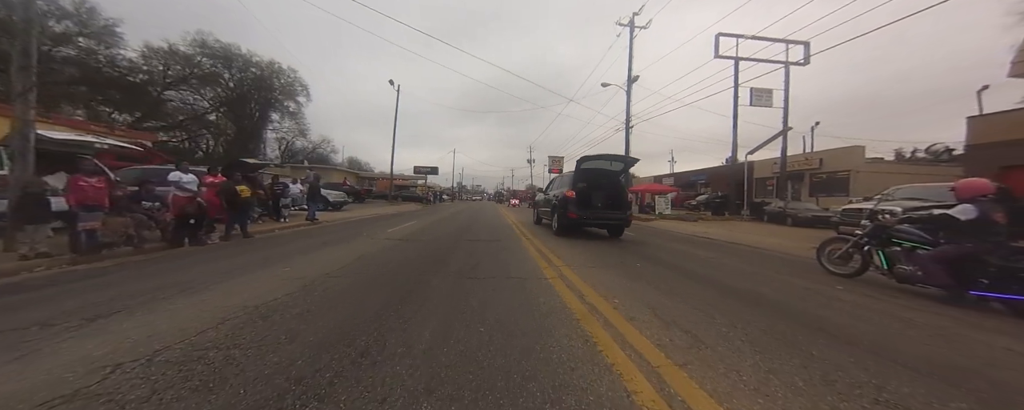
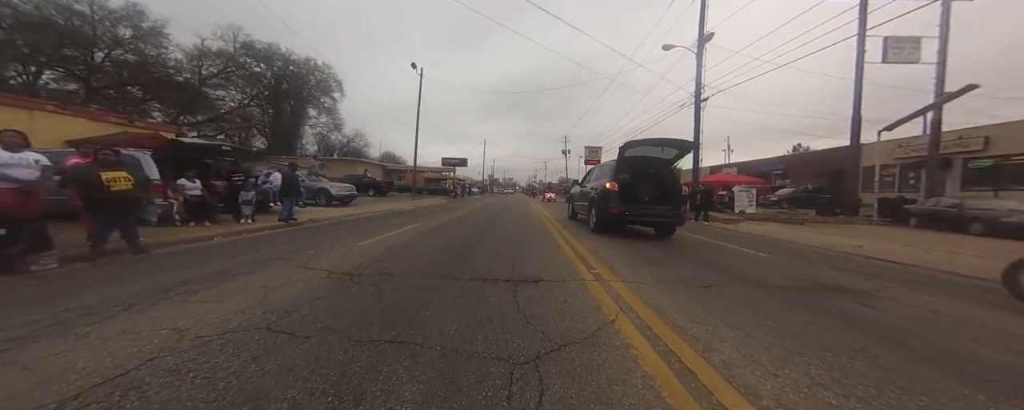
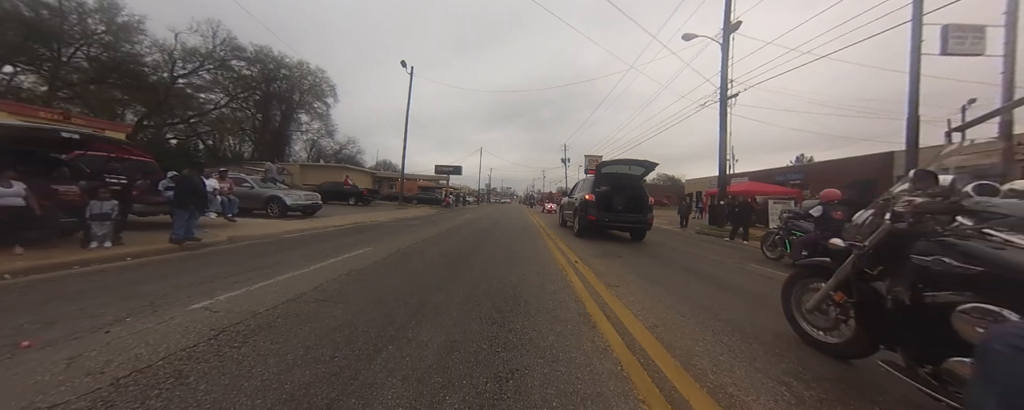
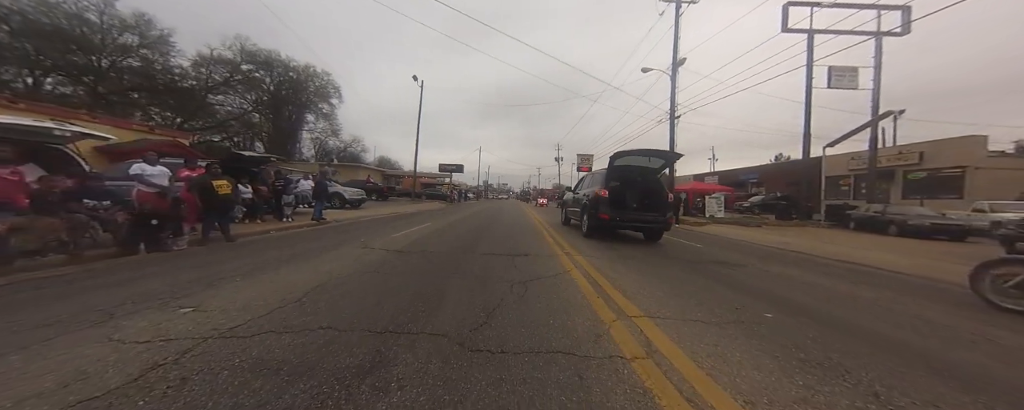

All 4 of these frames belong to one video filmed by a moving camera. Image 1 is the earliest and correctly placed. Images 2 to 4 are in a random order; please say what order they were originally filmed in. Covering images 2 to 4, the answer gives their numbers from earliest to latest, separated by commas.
4, 2, 3
